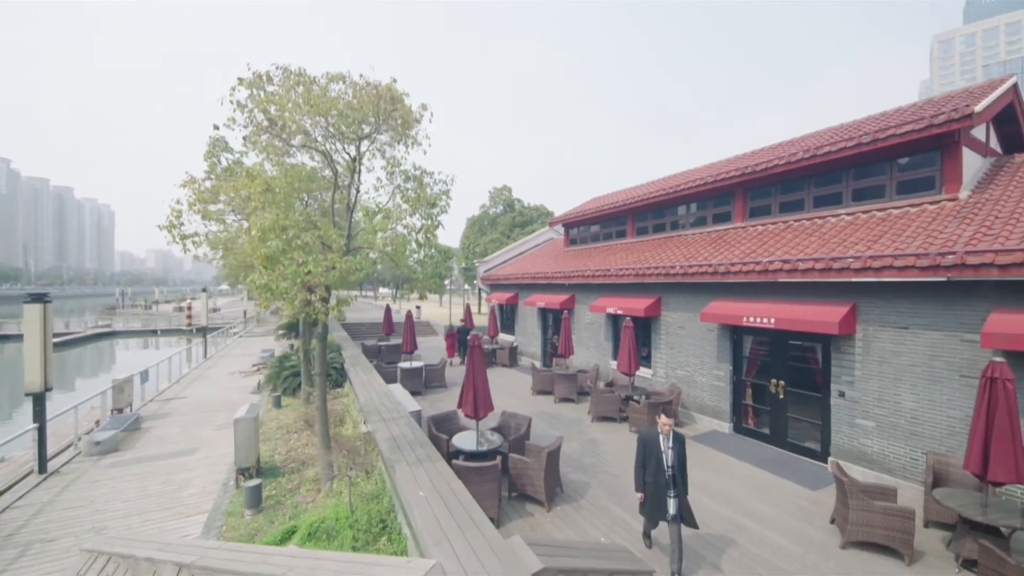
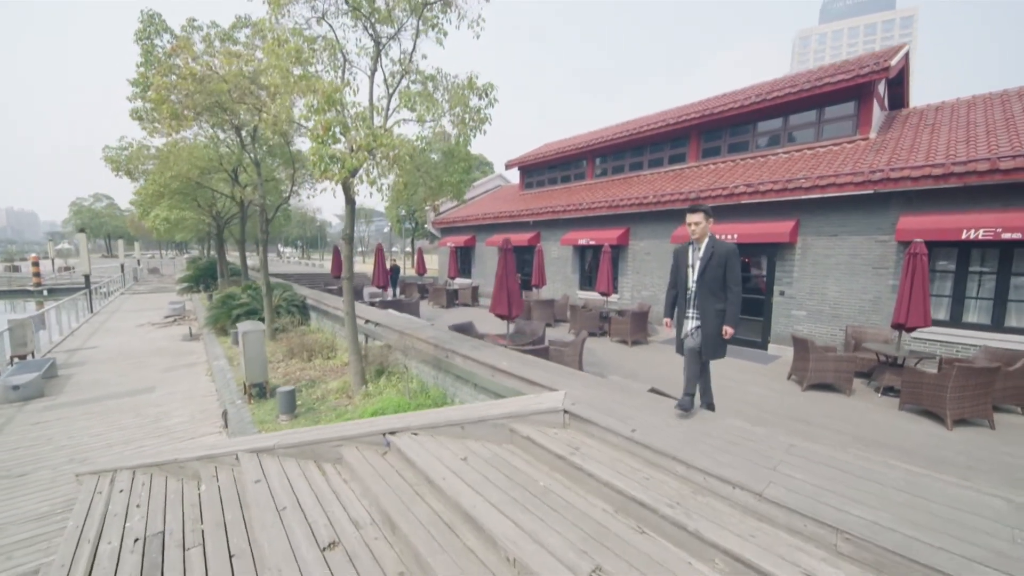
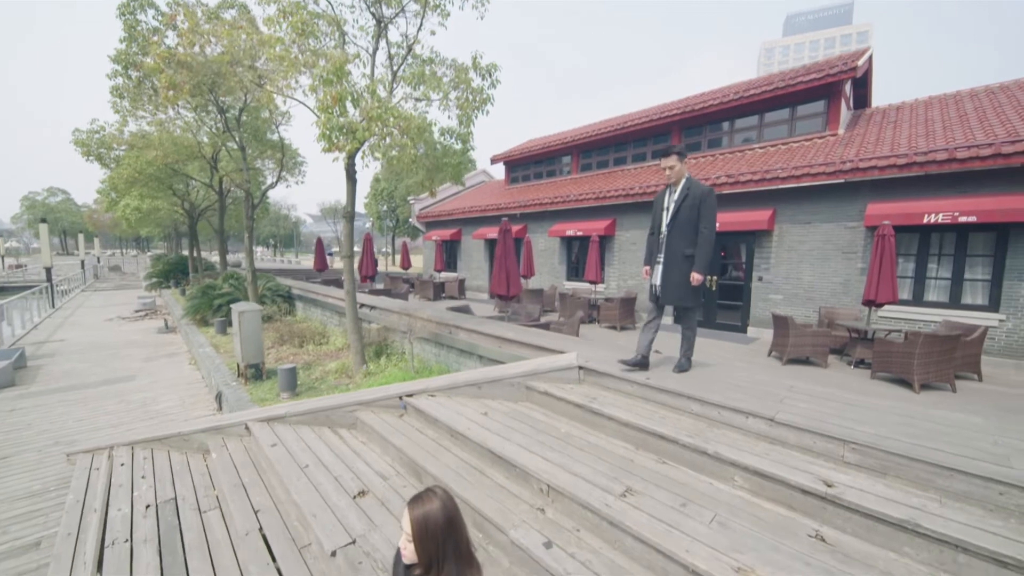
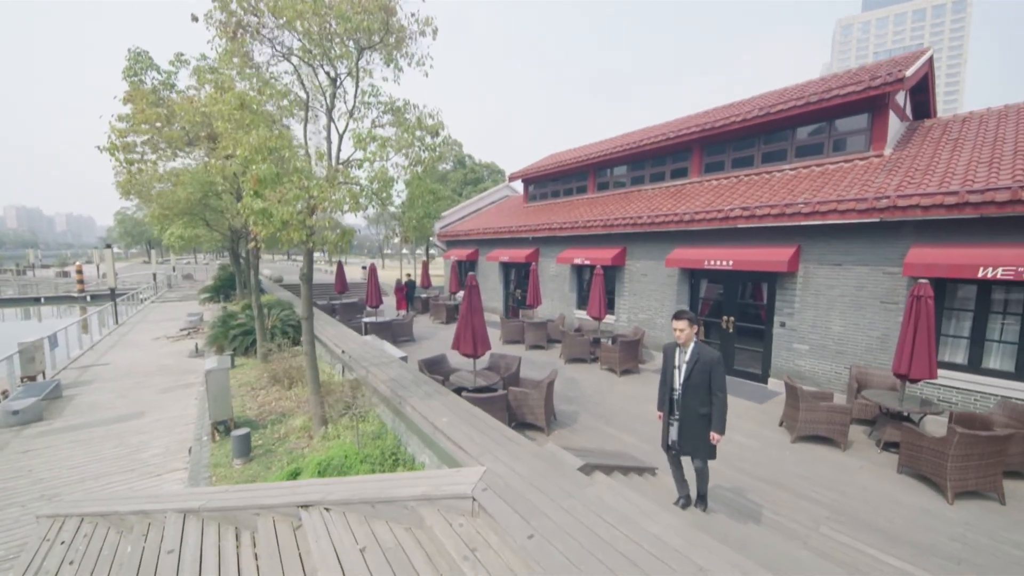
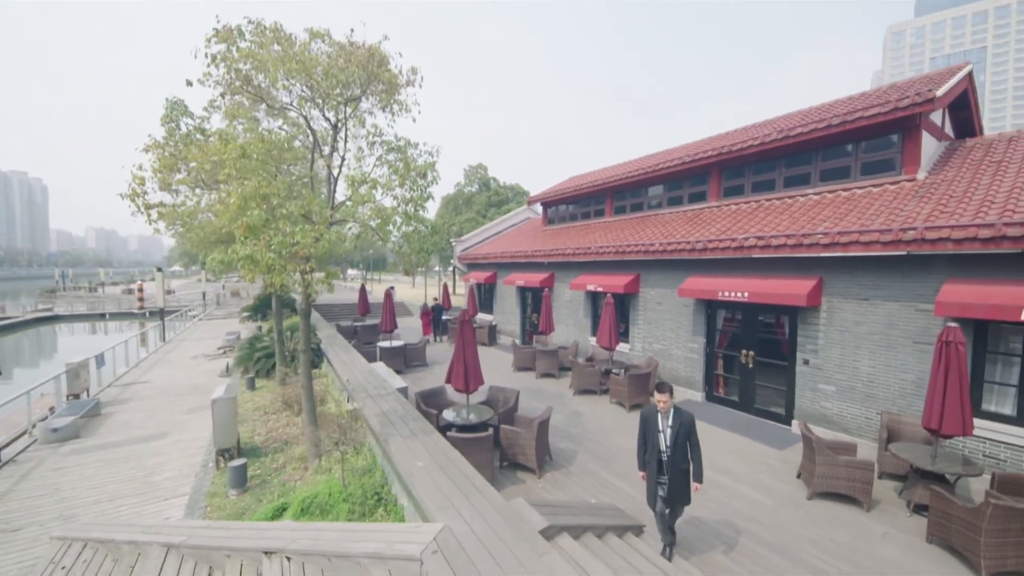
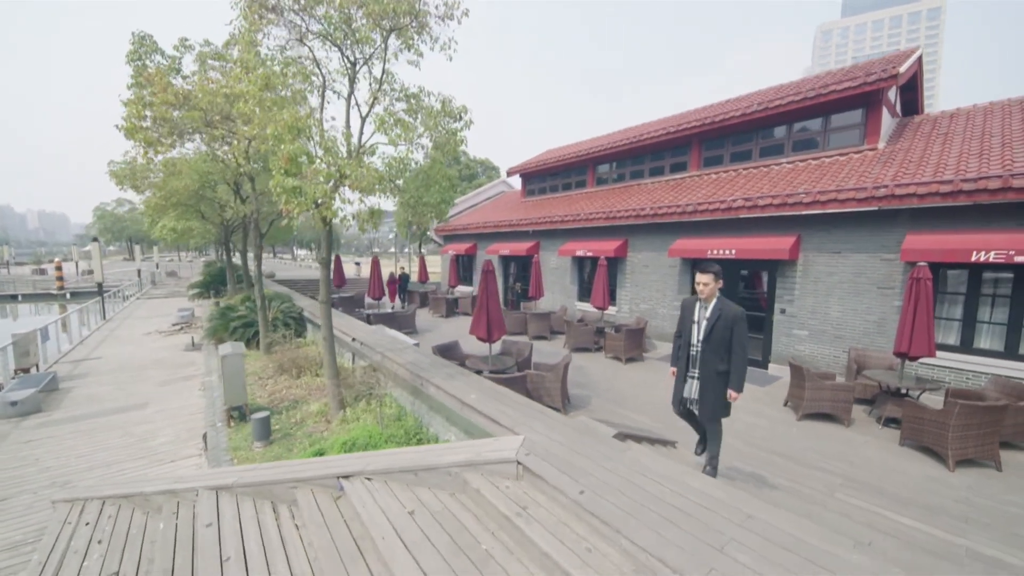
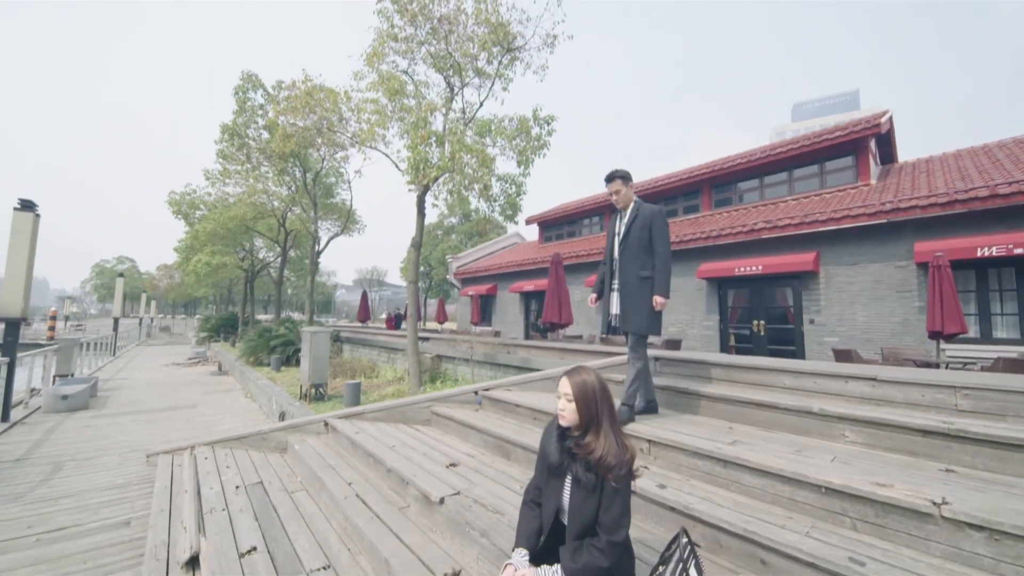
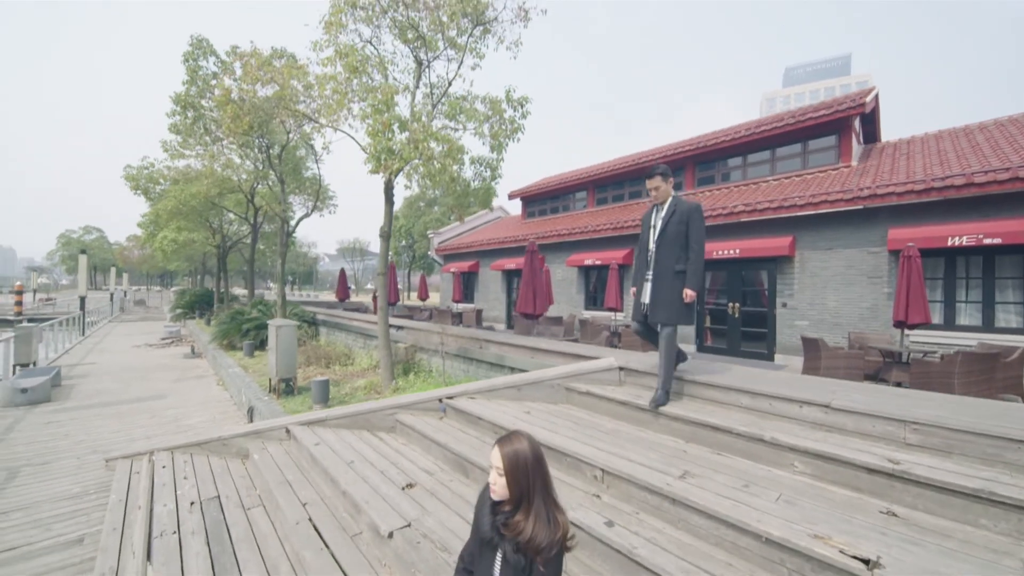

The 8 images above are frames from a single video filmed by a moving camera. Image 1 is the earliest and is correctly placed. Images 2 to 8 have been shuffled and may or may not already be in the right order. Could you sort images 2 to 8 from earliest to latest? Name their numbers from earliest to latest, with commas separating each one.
5, 4, 6, 2, 3, 8, 7
